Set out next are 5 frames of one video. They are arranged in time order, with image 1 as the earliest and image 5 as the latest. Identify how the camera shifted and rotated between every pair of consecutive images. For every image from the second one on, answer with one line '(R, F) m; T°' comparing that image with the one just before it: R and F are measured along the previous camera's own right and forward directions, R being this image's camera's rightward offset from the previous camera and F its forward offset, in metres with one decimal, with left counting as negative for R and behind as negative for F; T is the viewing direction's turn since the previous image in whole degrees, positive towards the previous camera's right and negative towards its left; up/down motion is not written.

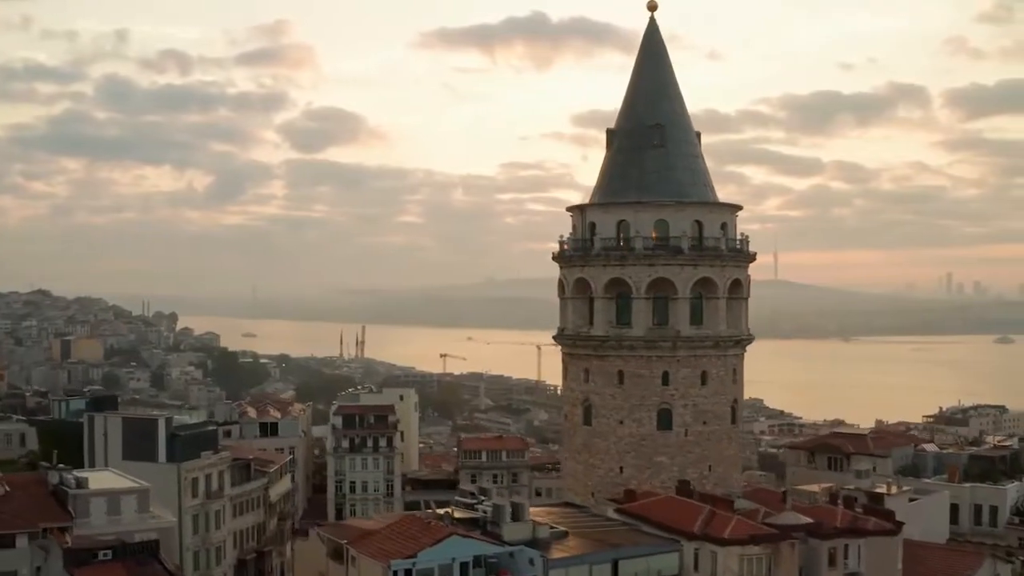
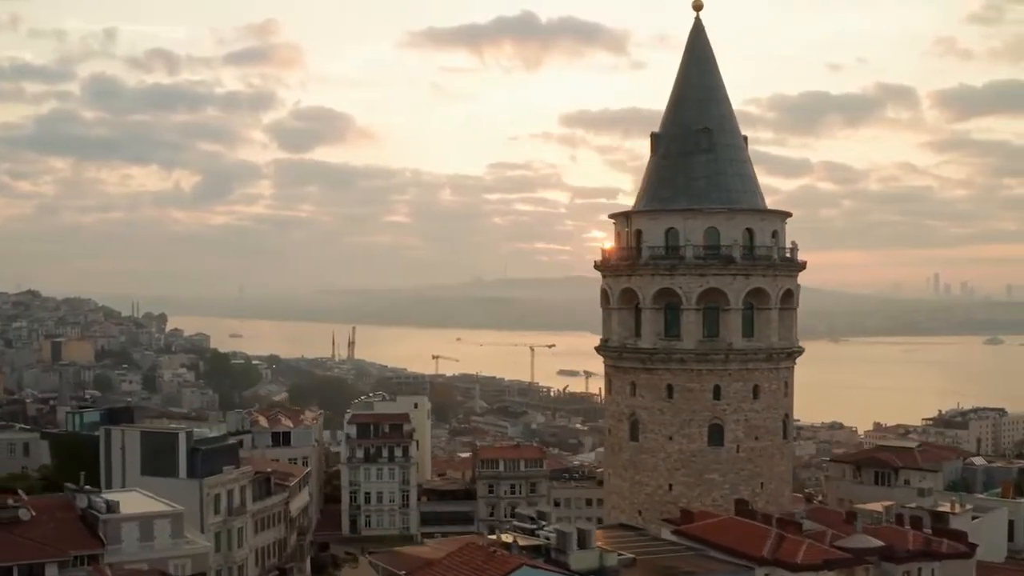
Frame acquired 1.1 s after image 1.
(-1.5, +1.3) m; +1°
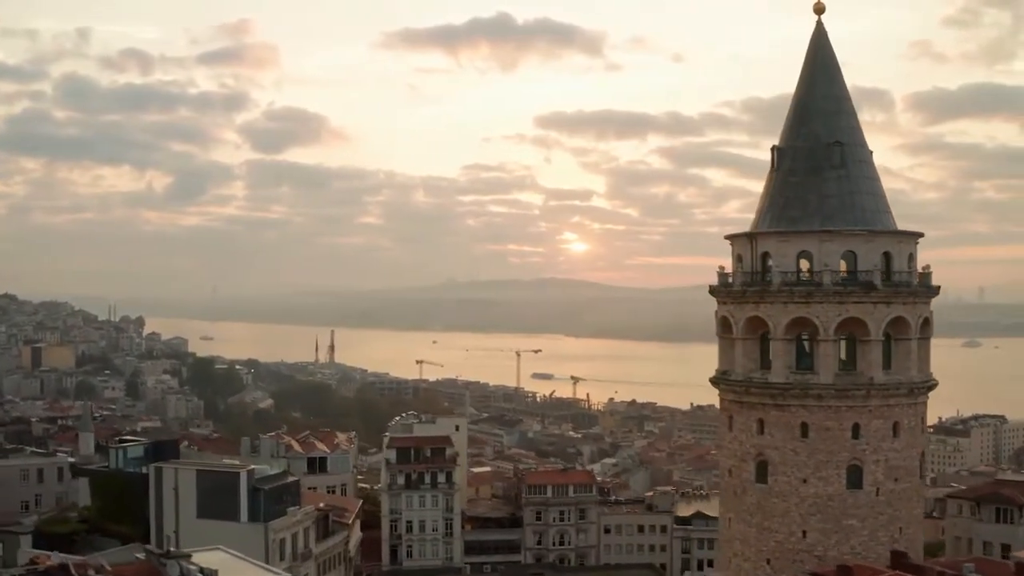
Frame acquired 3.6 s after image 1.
(-3.5, +2.9) m; +1°
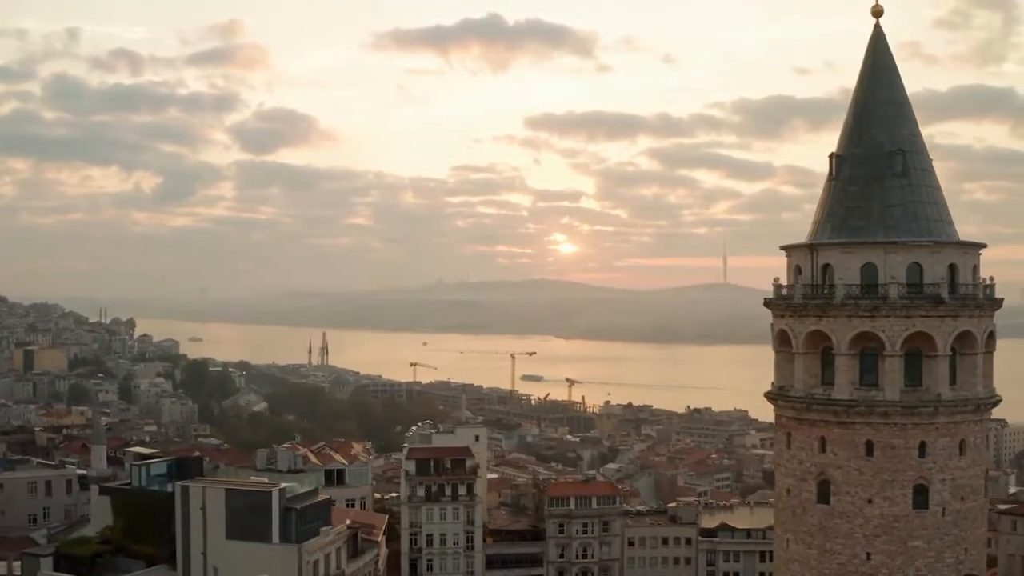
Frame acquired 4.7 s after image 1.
(-1.5, +1.1) m; +1°
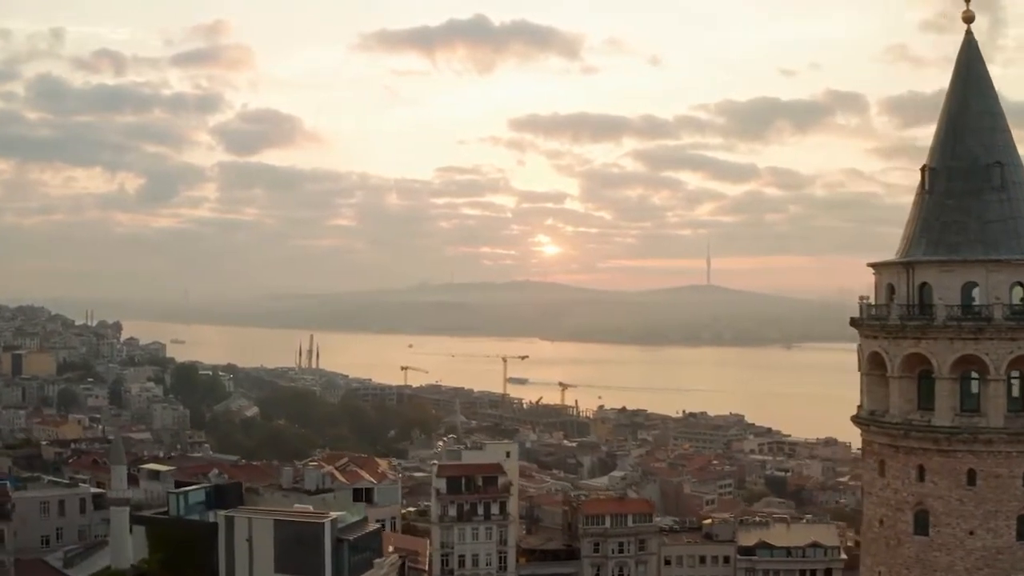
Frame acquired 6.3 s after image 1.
(-2.1, +1.5) m; +1°
